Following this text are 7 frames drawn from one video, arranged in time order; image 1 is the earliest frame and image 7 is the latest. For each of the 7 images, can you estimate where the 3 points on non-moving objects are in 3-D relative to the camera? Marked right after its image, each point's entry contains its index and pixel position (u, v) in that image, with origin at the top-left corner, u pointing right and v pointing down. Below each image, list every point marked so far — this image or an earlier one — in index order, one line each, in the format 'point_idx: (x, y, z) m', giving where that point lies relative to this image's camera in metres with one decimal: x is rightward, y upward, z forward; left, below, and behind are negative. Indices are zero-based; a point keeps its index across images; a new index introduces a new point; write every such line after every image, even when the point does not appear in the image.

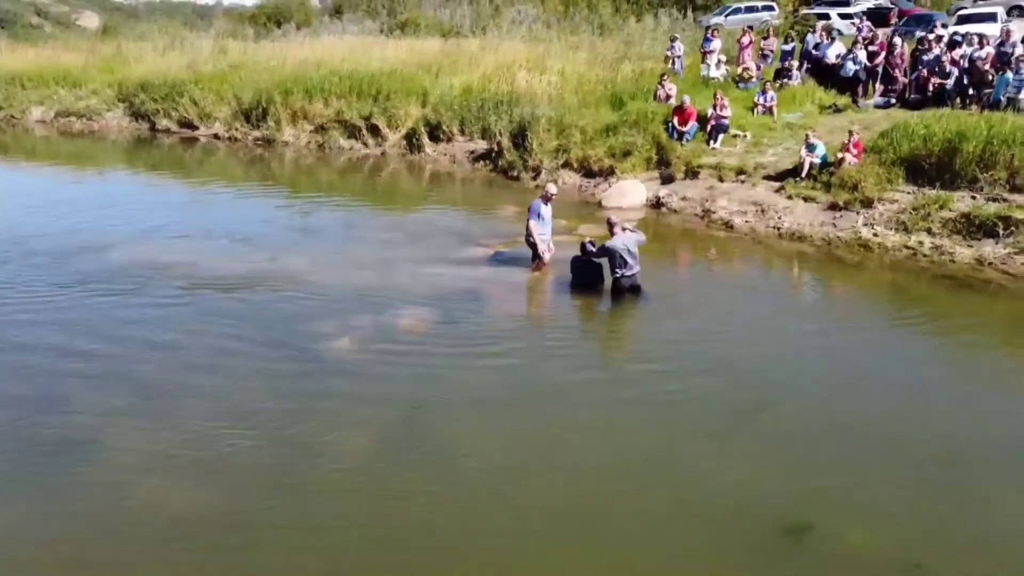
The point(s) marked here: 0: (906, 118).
0: (+8.3, +3.6, +17.3) m
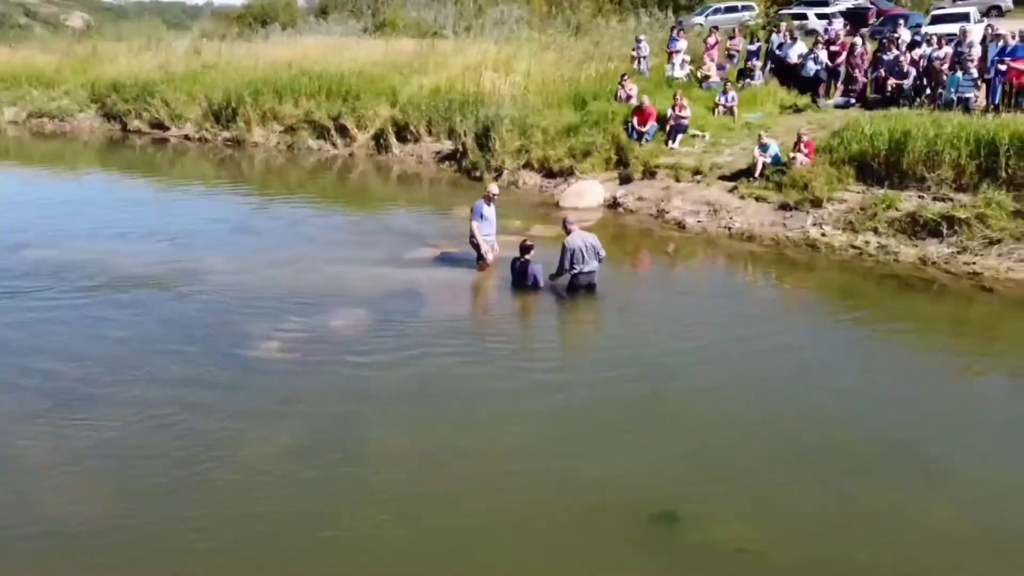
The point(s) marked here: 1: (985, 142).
0: (+7.3, +3.6, +17.4) m
1: (+8.7, +2.7, +15.0) m
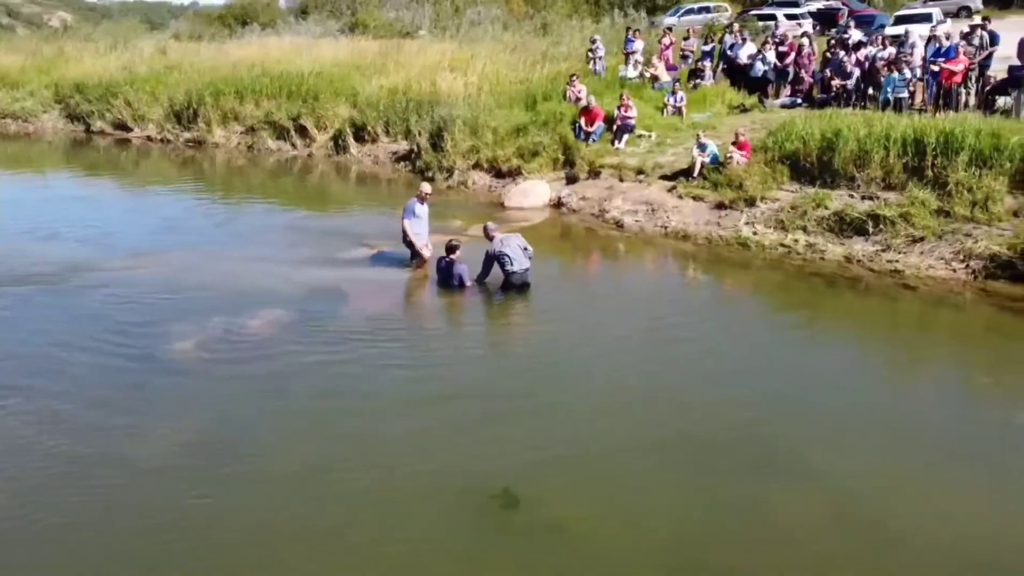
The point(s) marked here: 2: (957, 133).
0: (+6.0, +3.7, +17.6) m
1: (+7.5, +2.7, +15.2) m
2: (+8.1, +2.8, +14.8) m
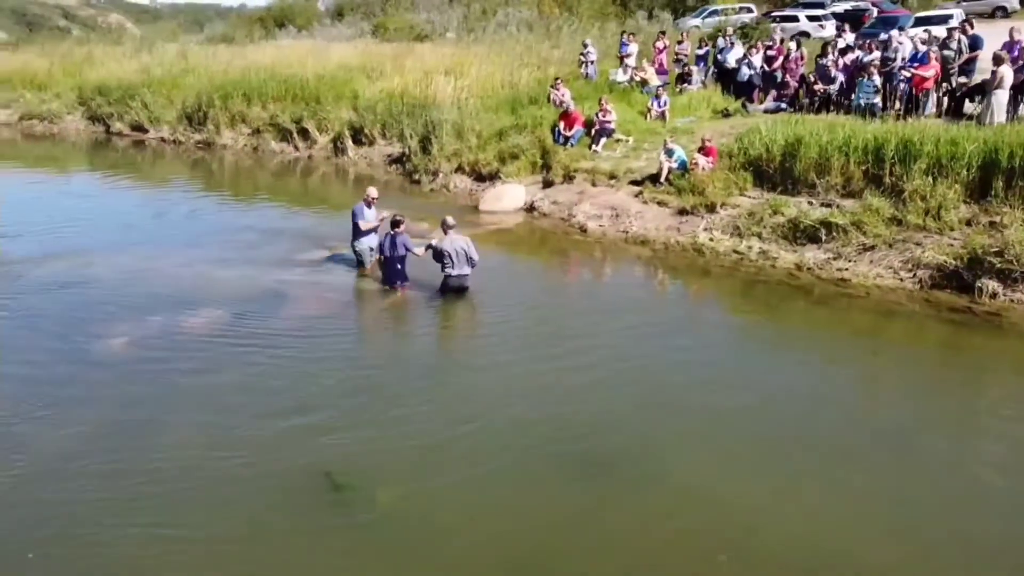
0: (+5.4, +3.5, +17.5) m
1: (+6.7, +2.6, +15.1) m
2: (+7.3, +2.6, +14.6) m
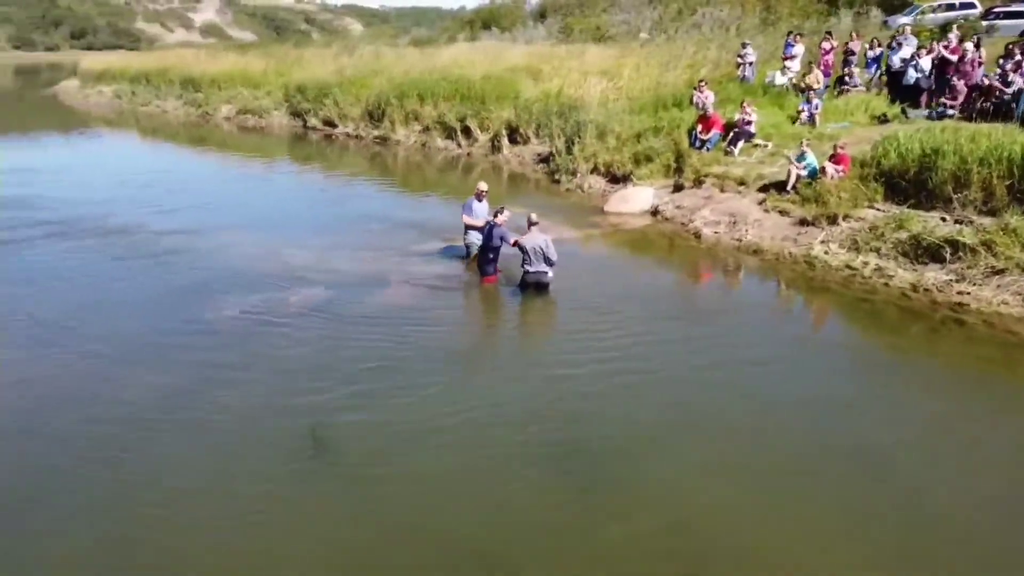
0: (+7.8, +3.1, +16.2) m
1: (+8.5, +2.1, +13.5) m
2: (+8.9, +2.1, +12.9) m
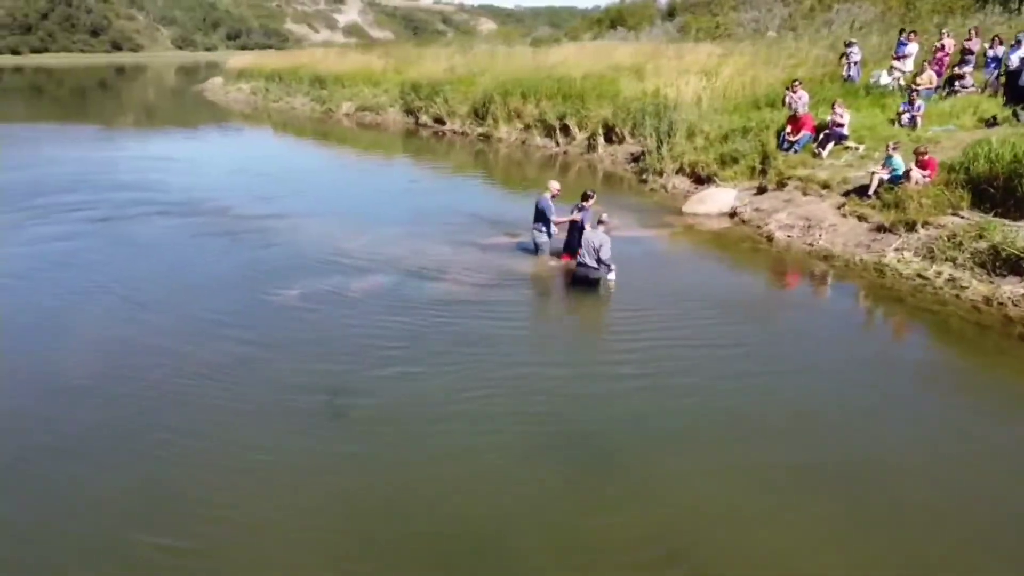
0: (+9.1, +2.8, +15.1) m
1: (+9.3, +1.8, +12.4) m
2: (+9.7, +1.8, +11.8) m
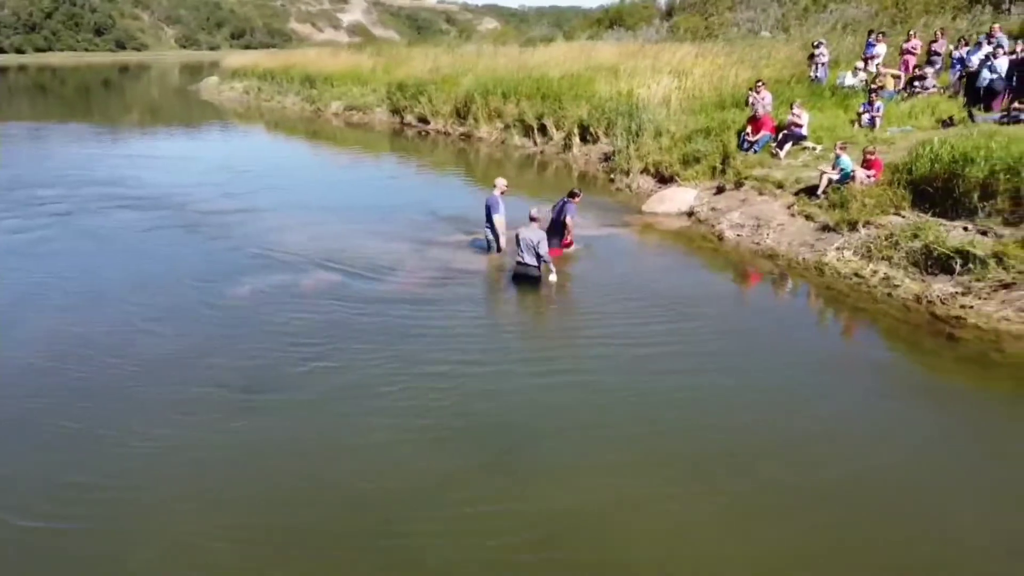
0: (+8.2, +2.9, +15.3) m
1: (+8.3, +1.8, +12.5) m
2: (+8.7, +1.8, +11.9) m
